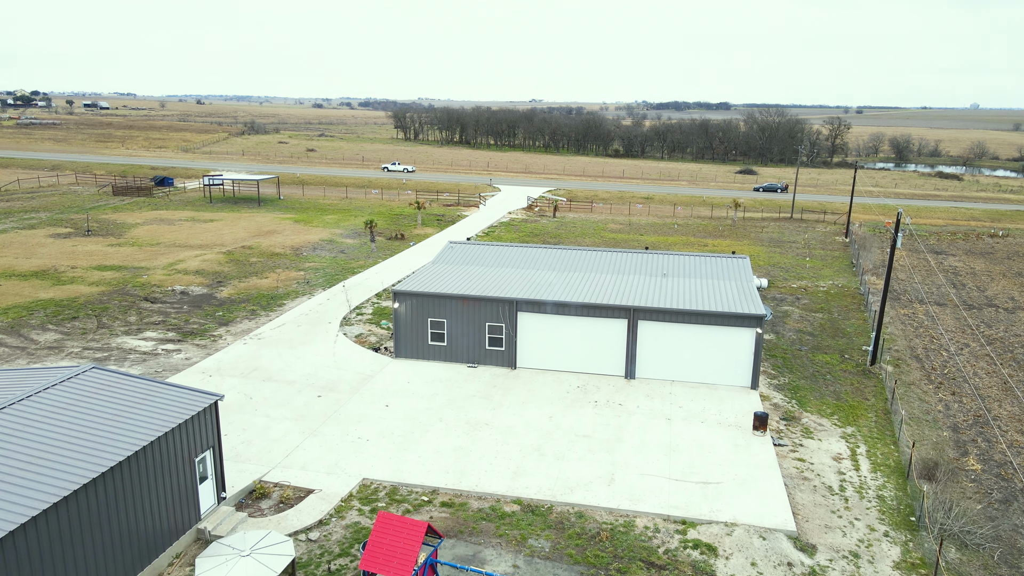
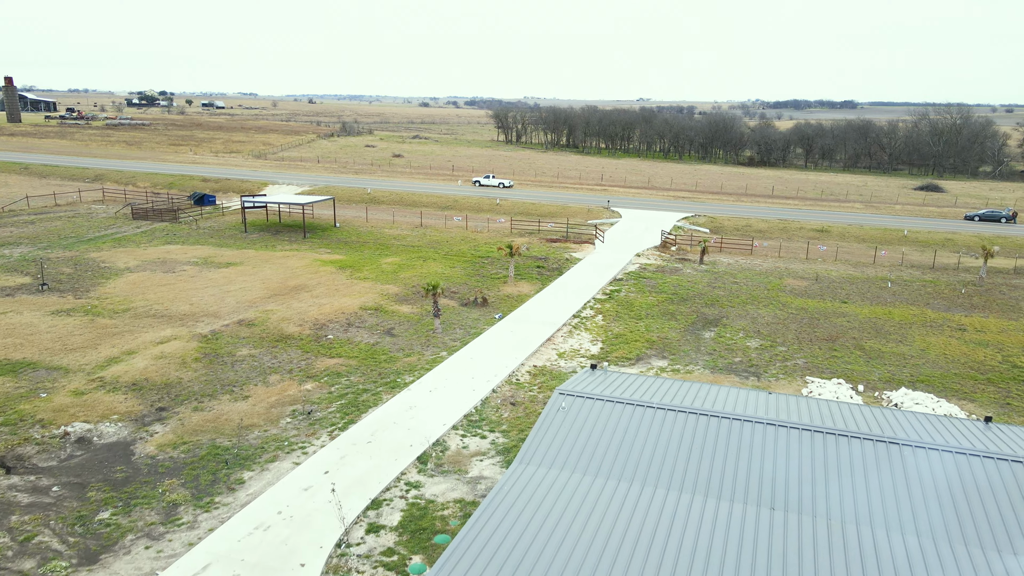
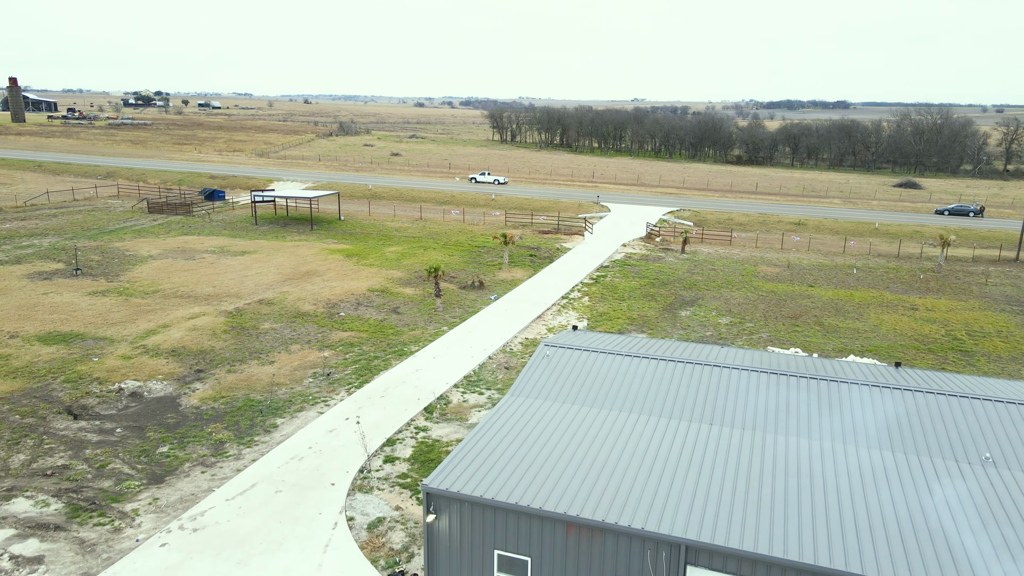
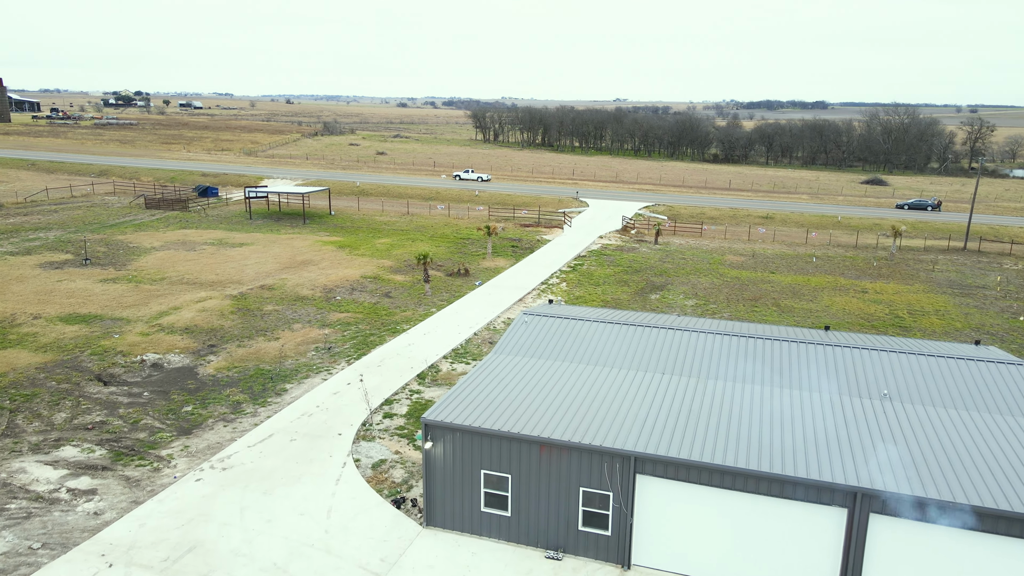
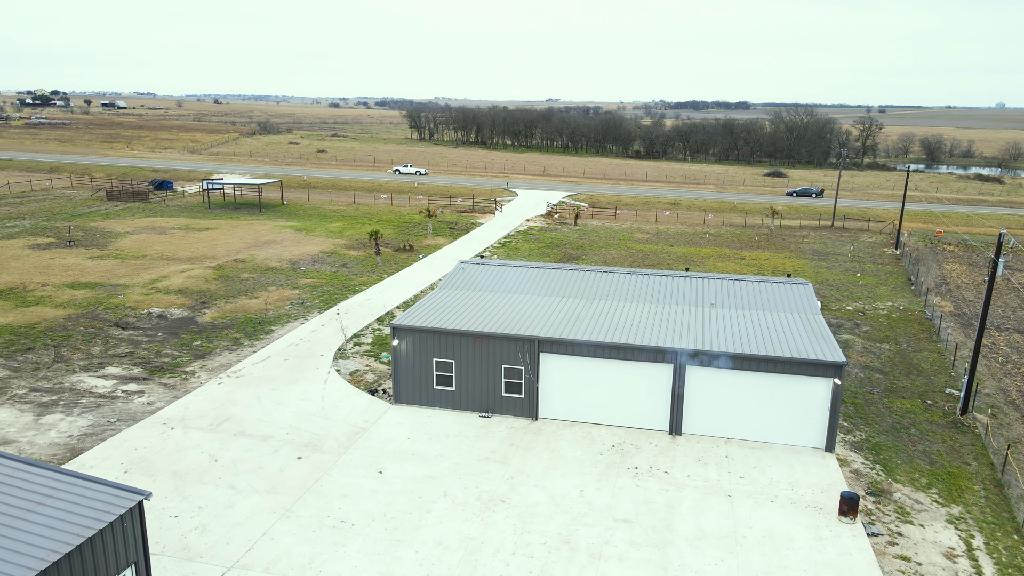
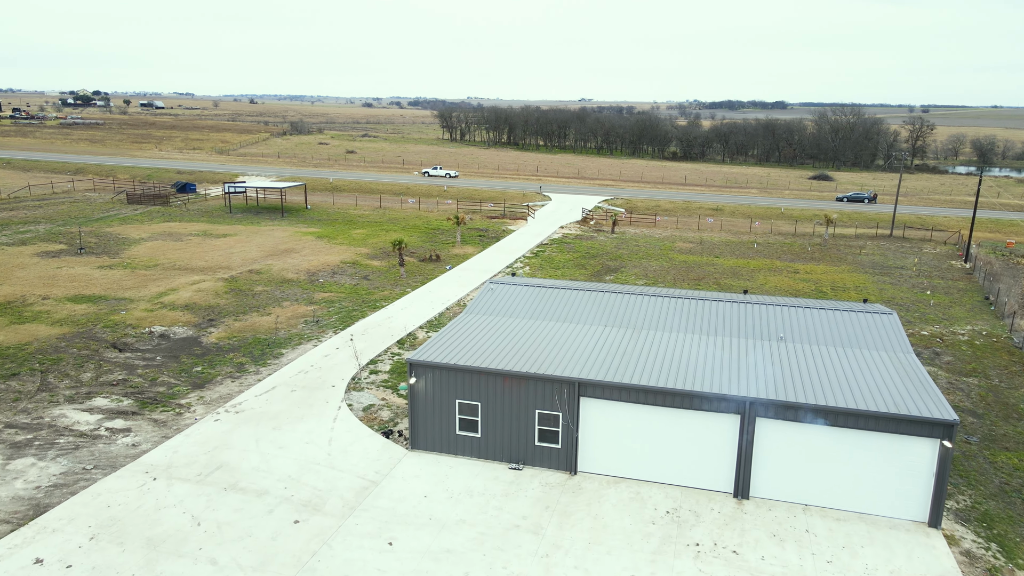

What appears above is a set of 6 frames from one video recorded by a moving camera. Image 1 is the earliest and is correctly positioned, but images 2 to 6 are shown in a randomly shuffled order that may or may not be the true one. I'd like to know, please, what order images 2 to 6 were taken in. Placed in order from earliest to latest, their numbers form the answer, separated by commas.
5, 6, 4, 3, 2
